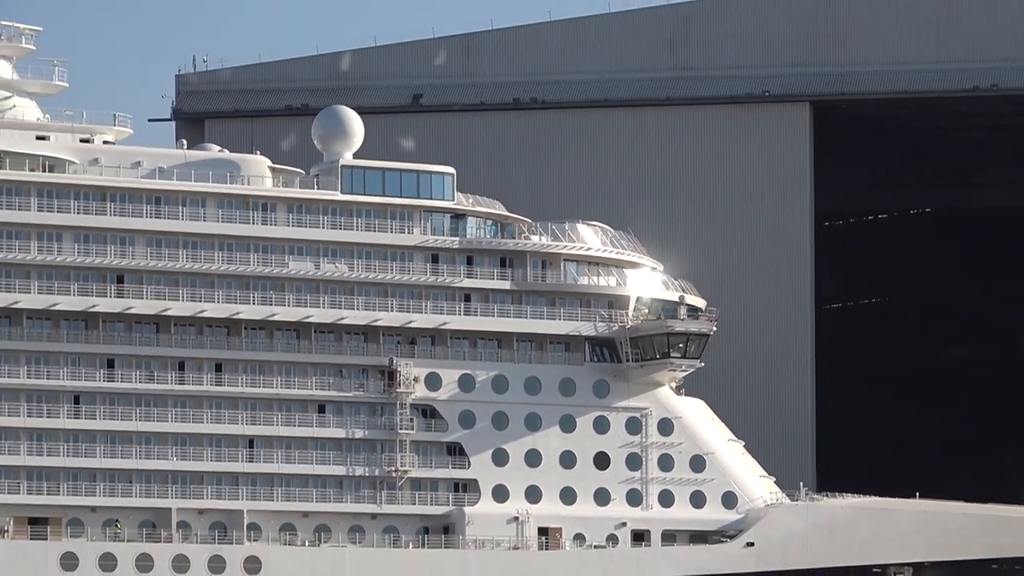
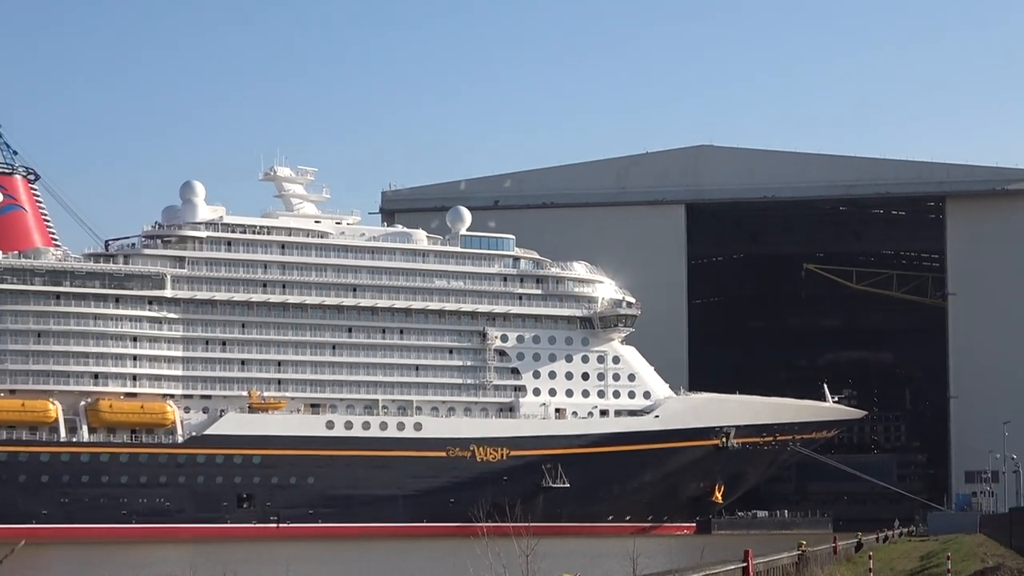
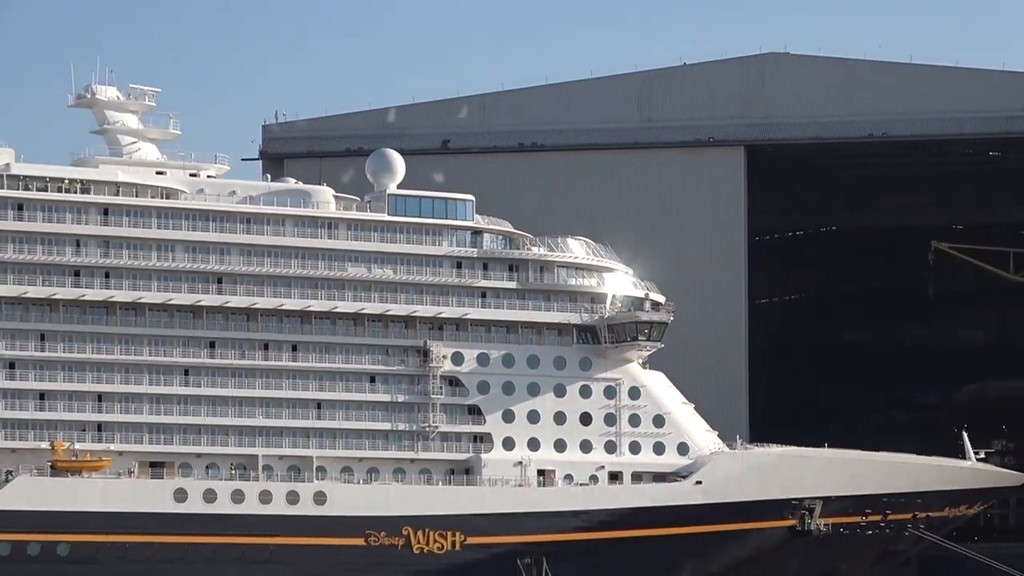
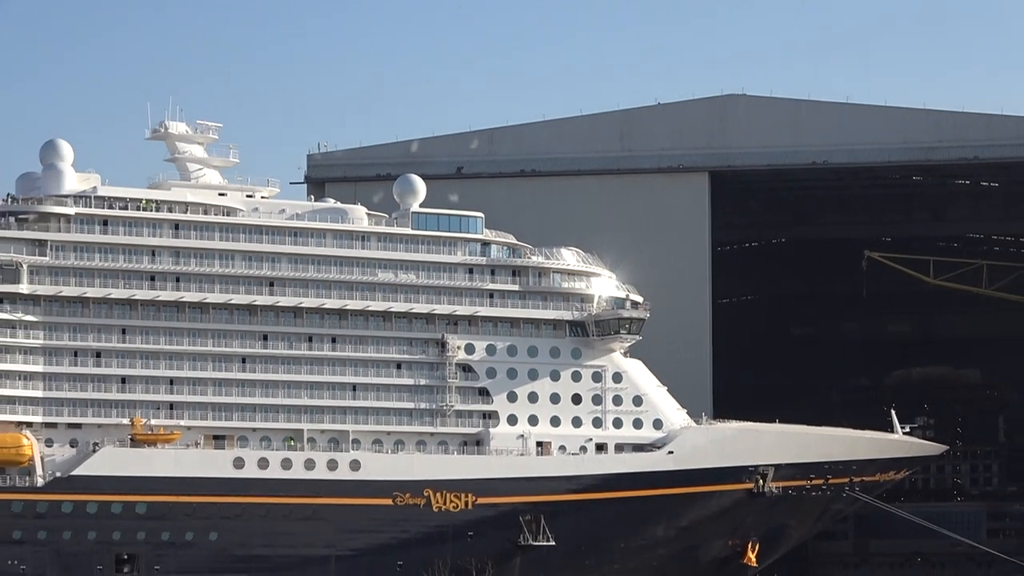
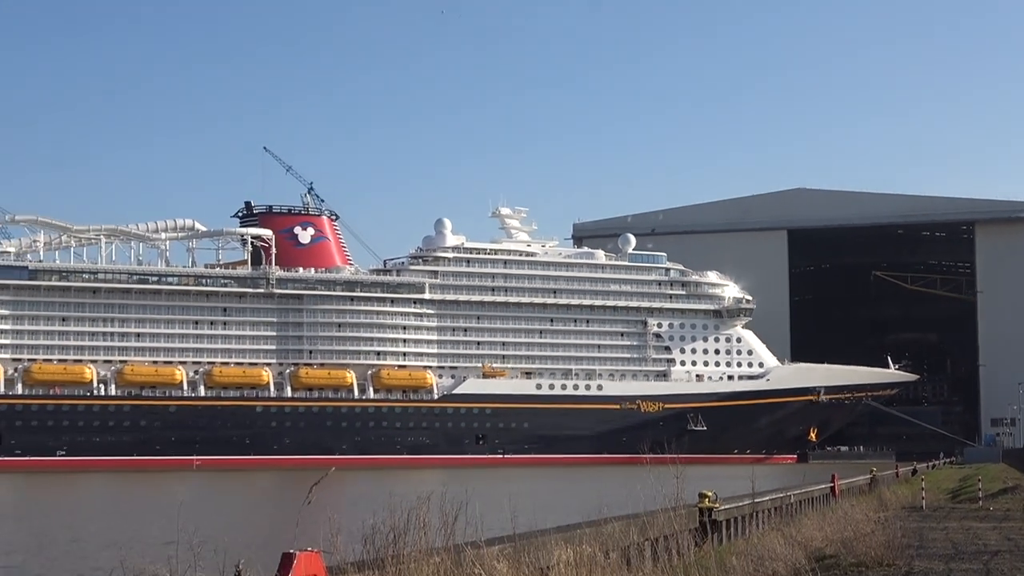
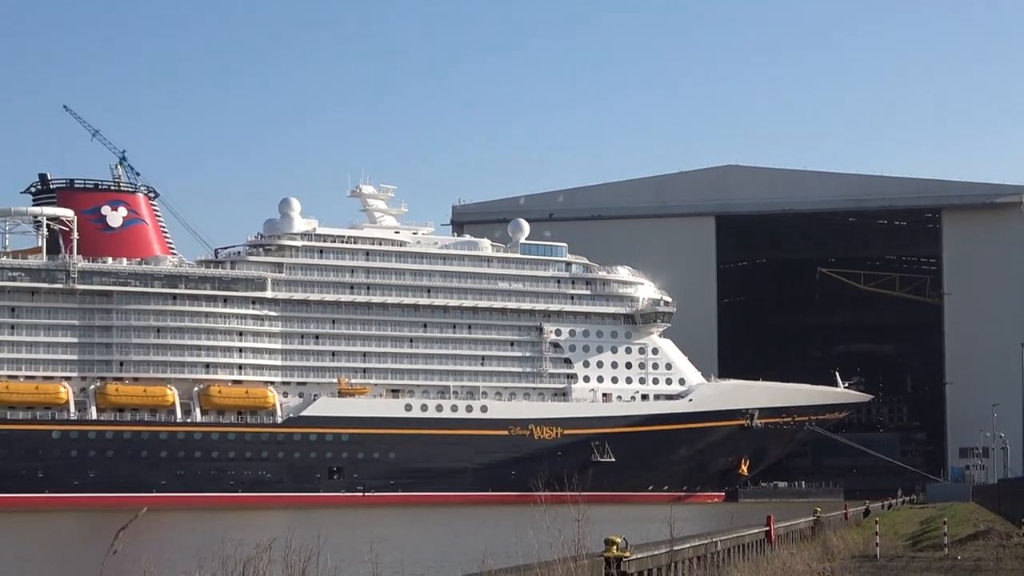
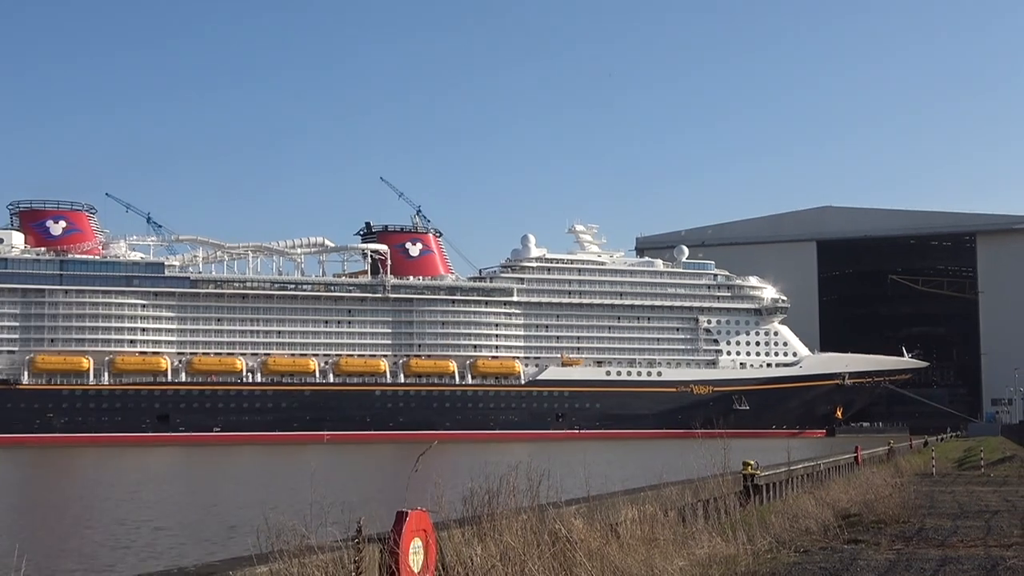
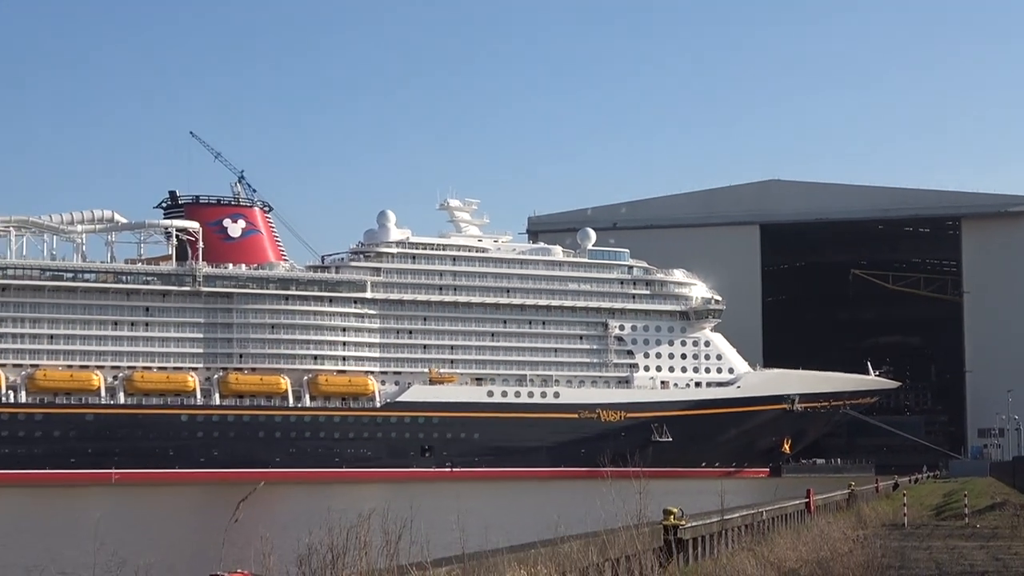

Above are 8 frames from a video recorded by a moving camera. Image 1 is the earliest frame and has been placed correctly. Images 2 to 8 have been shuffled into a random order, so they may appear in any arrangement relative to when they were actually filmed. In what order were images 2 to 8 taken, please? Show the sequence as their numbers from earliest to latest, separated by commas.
3, 4, 2, 6, 8, 5, 7
